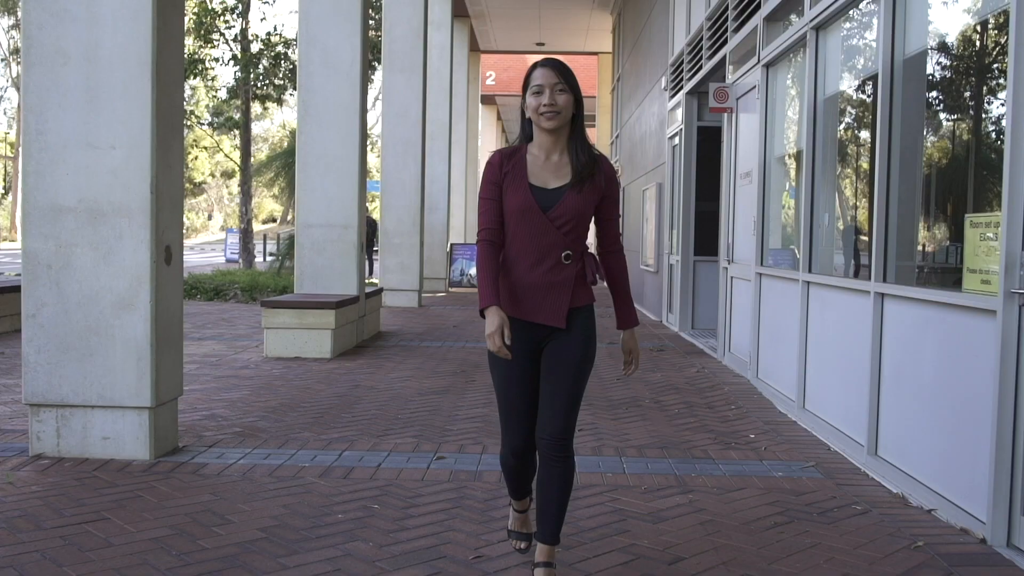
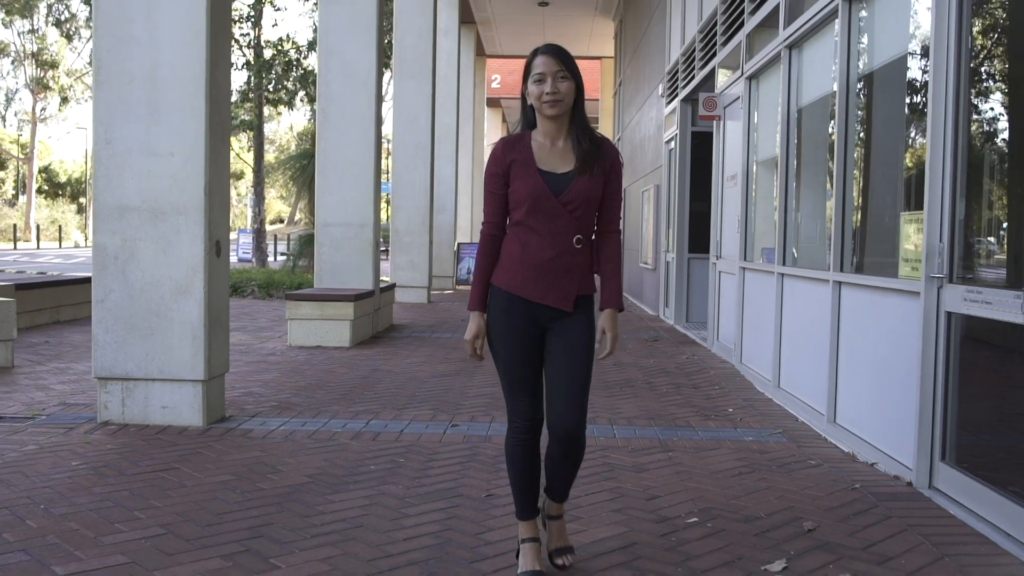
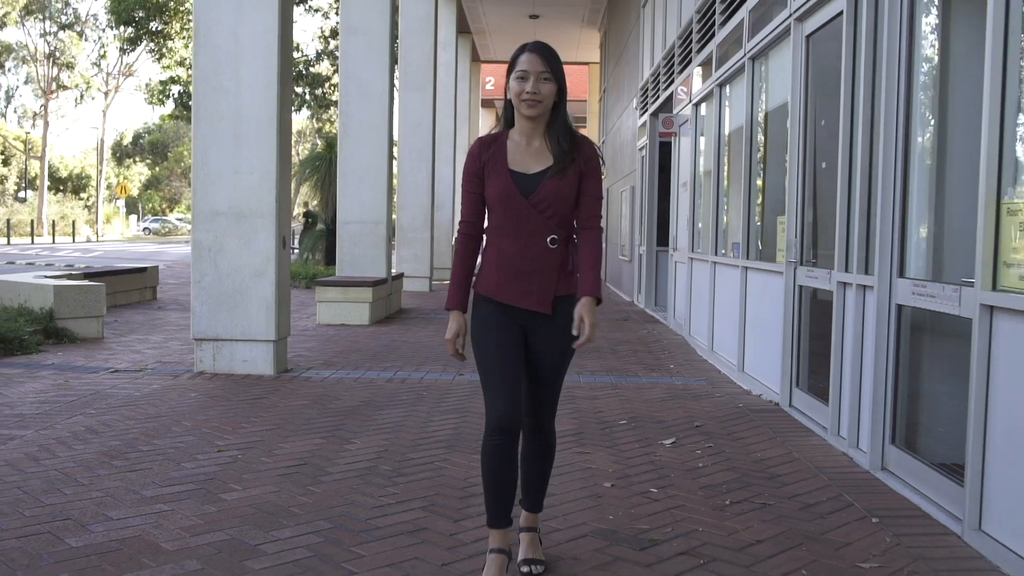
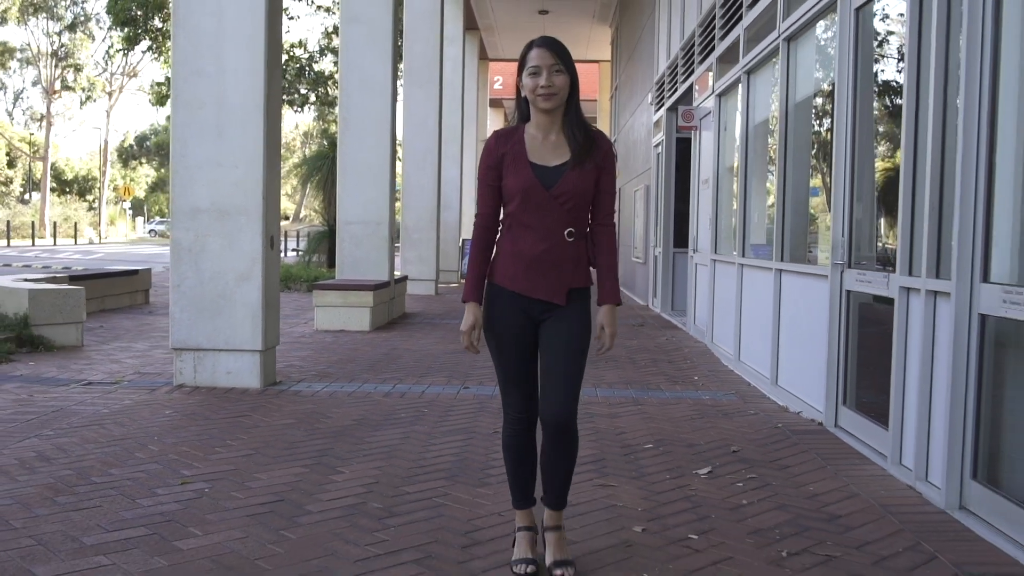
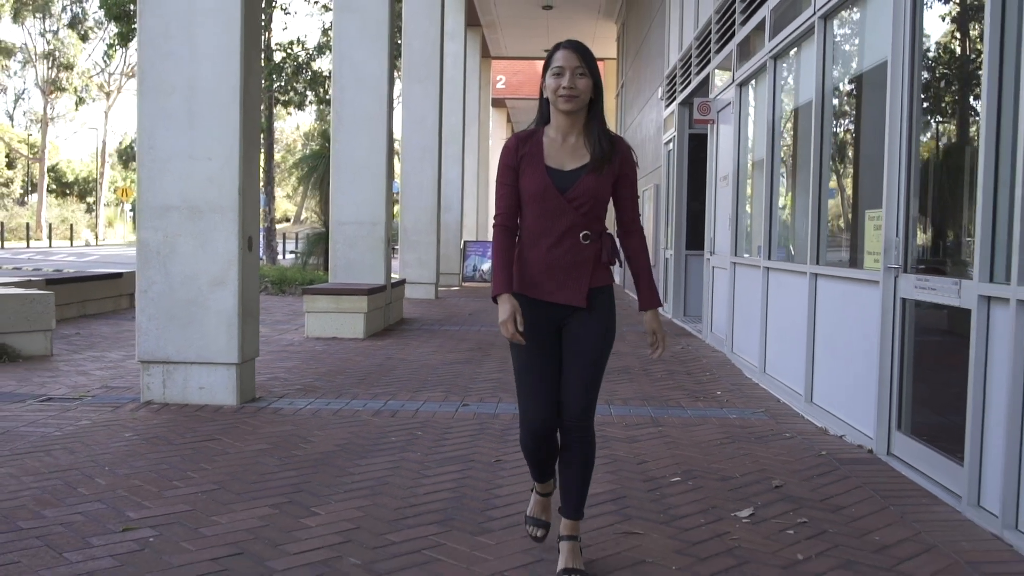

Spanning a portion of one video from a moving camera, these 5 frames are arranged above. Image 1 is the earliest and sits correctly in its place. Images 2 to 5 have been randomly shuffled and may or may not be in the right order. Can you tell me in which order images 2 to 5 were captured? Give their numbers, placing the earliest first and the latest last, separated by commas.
2, 5, 4, 3
